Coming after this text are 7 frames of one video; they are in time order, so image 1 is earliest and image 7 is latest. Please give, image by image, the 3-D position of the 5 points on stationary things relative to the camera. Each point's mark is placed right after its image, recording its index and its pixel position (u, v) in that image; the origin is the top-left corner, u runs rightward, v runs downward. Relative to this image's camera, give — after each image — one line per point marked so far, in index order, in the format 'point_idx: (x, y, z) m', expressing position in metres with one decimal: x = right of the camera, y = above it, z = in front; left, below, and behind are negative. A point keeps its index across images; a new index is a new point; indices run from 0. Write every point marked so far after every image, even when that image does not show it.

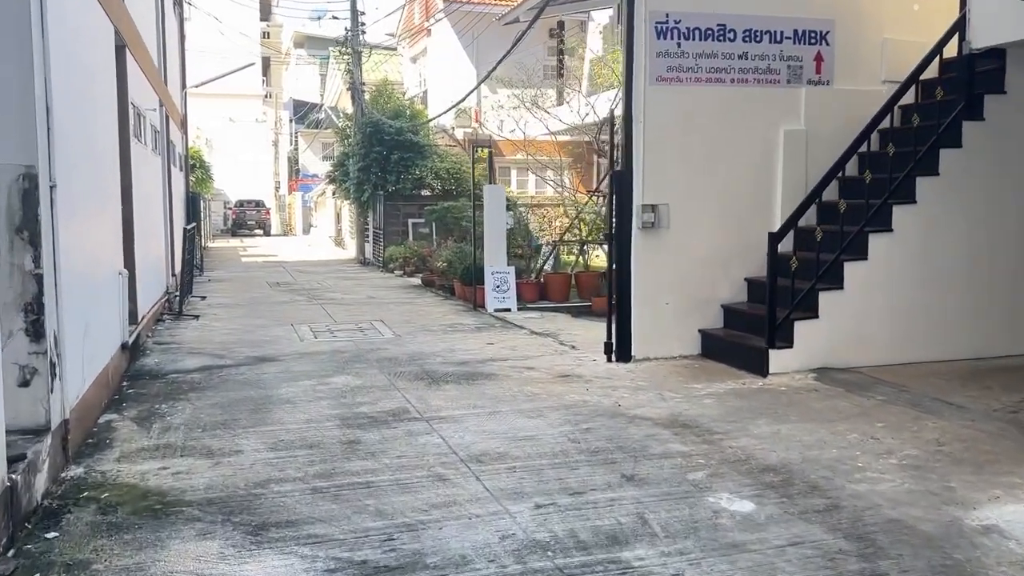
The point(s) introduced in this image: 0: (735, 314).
0: (+1.9, -0.2, +7.3) m
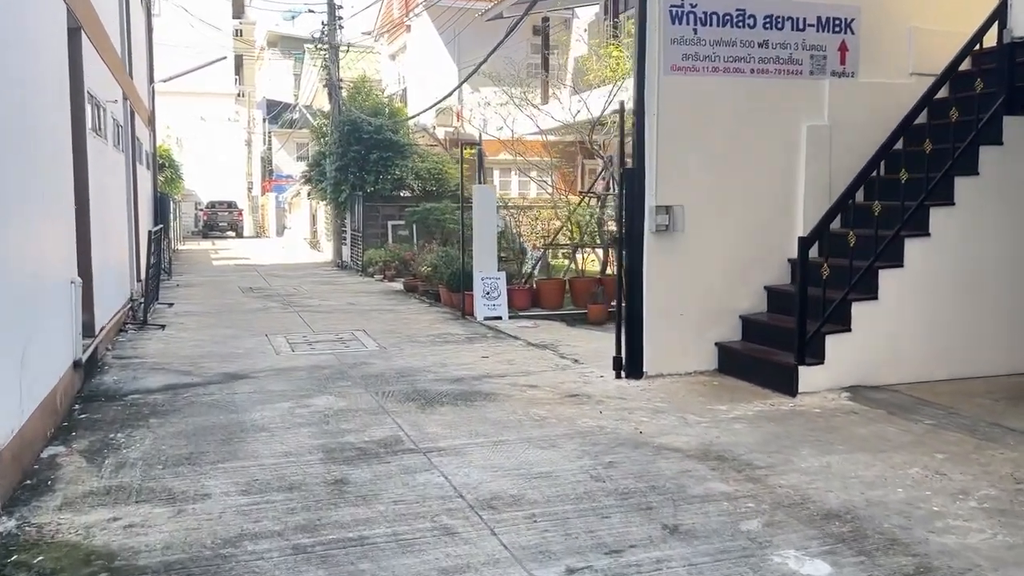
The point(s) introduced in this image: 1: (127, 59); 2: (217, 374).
0: (+1.9, -0.3, +6.7) m
1: (-6.0, +3.6, +13.5) m
2: (-2.4, -0.7, +7.0) m
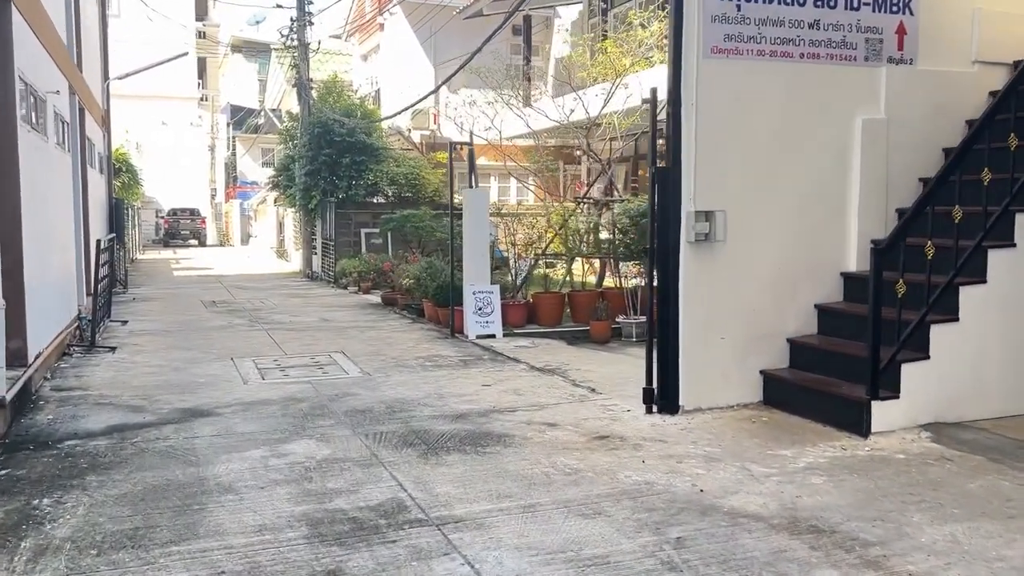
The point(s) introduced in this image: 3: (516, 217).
0: (+2.0, -0.4, +5.7) m
1: (-6.2, +3.4, +12.3) m
2: (-2.3, -0.8, +5.9) m
3: (+0.1, +0.8, +10.5) m
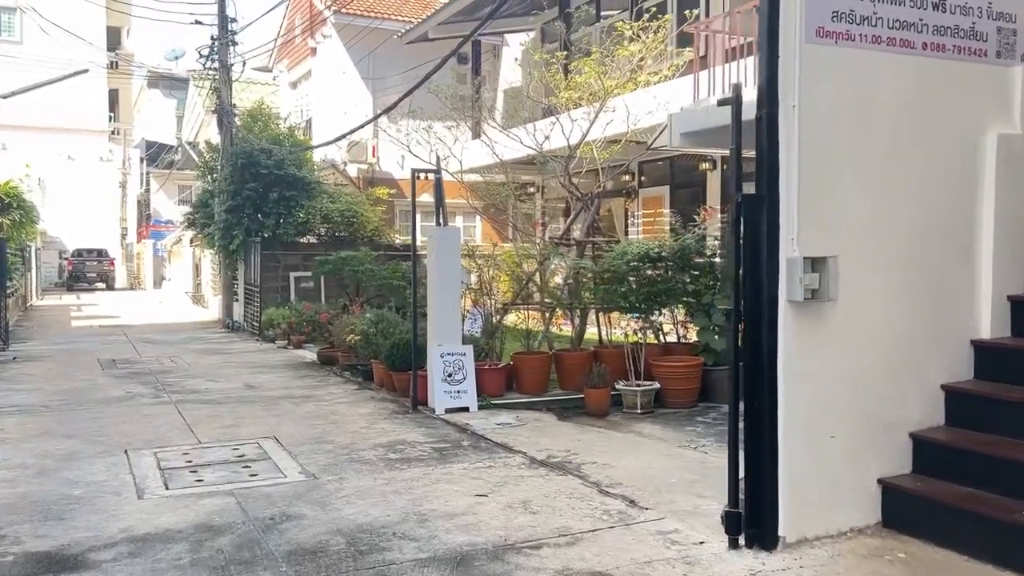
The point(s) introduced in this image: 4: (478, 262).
0: (+2.1, -0.8, +4.1) m
1: (-6.7, +2.7, +10.1) m
2: (-2.2, -1.2, +3.9) m
3: (-0.2, +0.3, +8.8) m
4: (-0.3, +0.3, +8.8) m
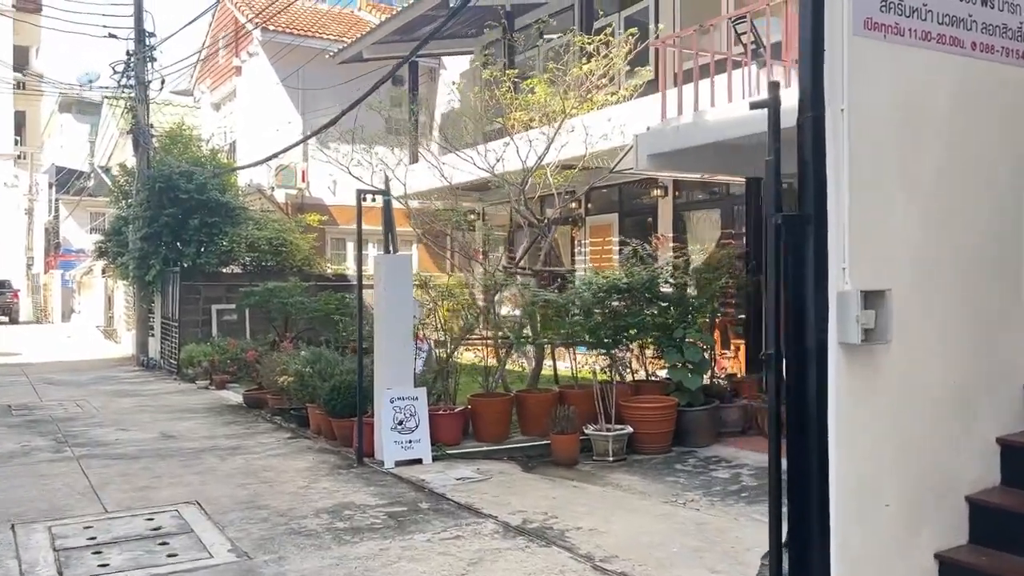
0: (+2.0, -0.9, +3.5) m
1: (-7.2, +2.3, +8.8) m
2: (-2.2, -1.4, +2.9) m
3: (-0.7, -0.1, +8.0) m
4: (-0.7, 0.0, +7.9) m
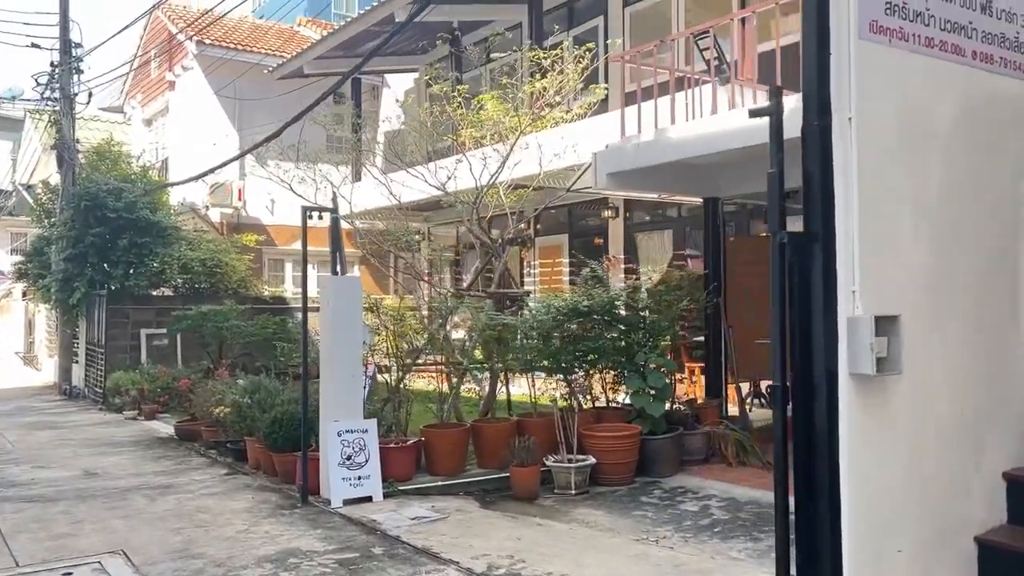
0: (+2.0, -1.0, +3.2) m
1: (-7.7, +2.0, +8.0) m
2: (-2.3, -1.5, +2.3) m
3: (-1.1, -0.3, +7.5) m
4: (-1.1, -0.3, +7.5) m
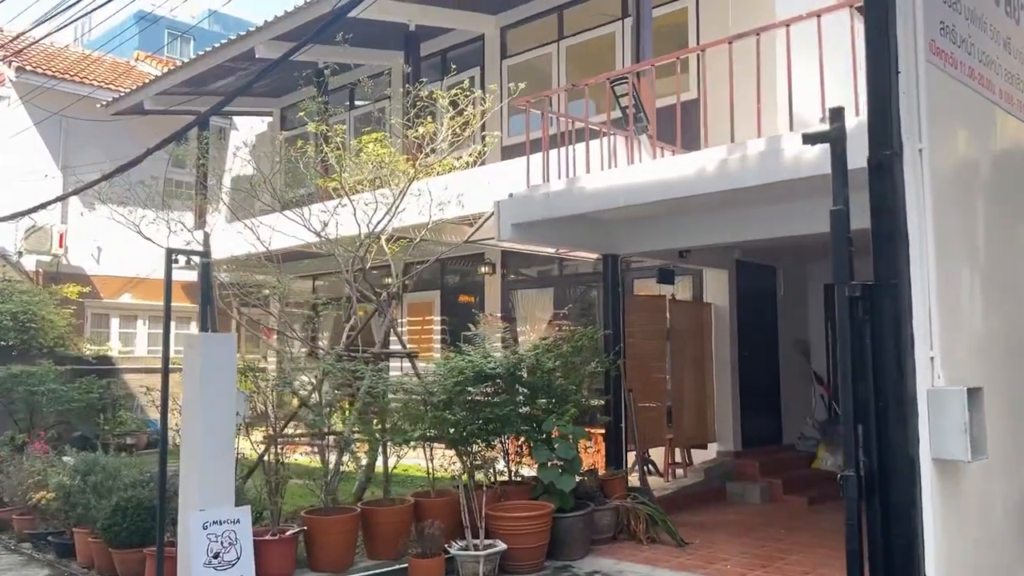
0: (+1.9, -1.2, +2.8) m
1: (-8.4, +1.7, +5.8) m
2: (-2.1, -1.6, +1.1) m
3: (-1.9, -0.7, +6.5) m
4: (-2.0, -0.7, +6.4) m
